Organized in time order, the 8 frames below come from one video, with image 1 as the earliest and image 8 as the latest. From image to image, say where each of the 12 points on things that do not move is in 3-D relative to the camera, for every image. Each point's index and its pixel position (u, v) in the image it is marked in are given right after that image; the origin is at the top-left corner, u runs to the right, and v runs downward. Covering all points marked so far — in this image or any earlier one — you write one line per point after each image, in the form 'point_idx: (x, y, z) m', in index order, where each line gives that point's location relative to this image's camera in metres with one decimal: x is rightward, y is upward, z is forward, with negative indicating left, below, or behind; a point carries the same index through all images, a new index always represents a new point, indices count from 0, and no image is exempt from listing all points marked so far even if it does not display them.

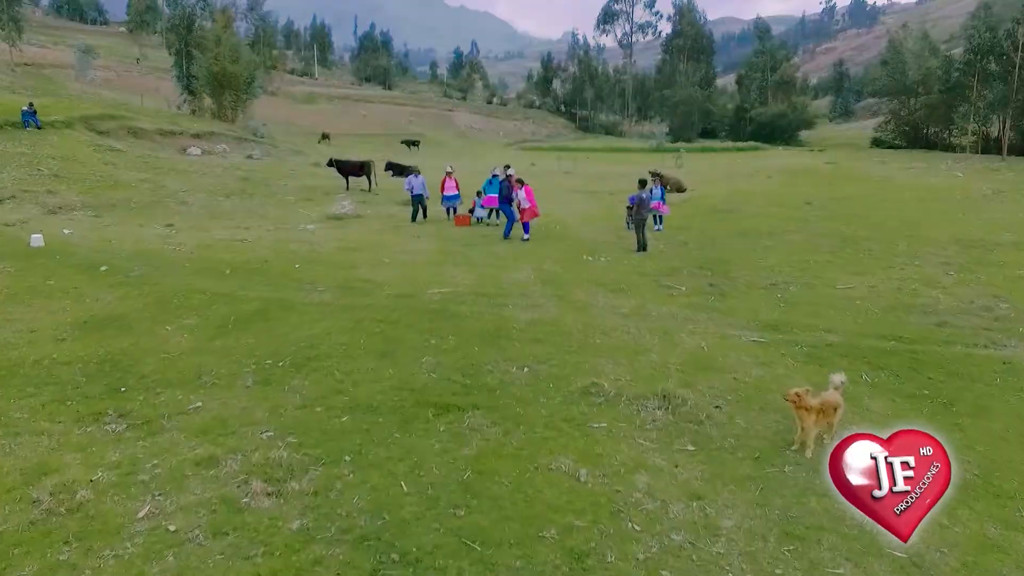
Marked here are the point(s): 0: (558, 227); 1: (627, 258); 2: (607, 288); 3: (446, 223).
0: (+1.3, +1.8, +18.4) m
1: (+2.6, +0.7, +13.8) m
2: (+1.7, 0.0, +11.1) m
3: (-2.0, +2.0, +19.3) m
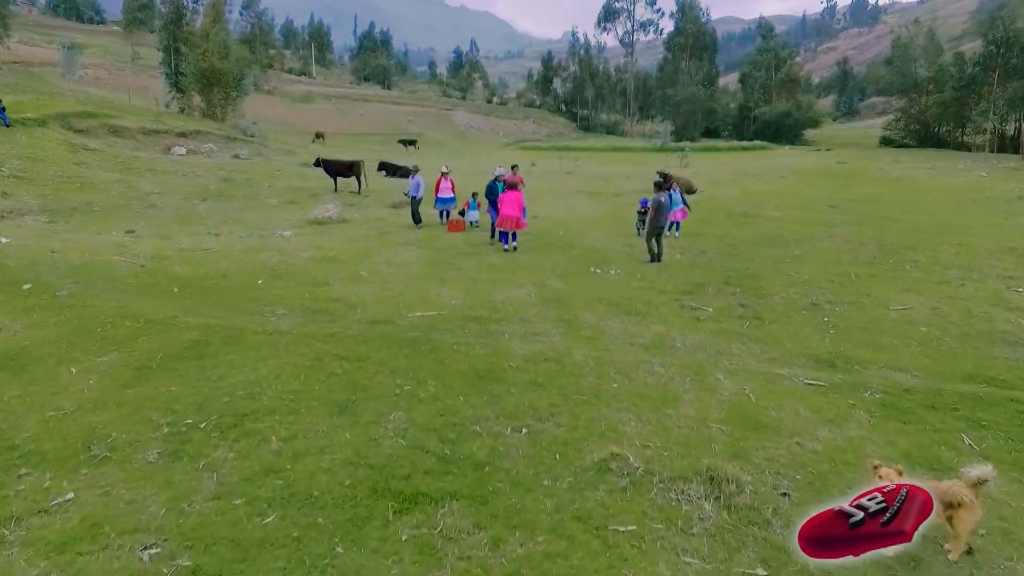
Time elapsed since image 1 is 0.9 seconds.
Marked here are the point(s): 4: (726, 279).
0: (+1.3, +1.5, +16.7) m
1: (+2.5, +0.3, +12.1) m
2: (+1.7, -0.3, +9.4) m
3: (-2.1, +1.7, +17.6) m
4: (+3.9, +0.2, +11.3) m
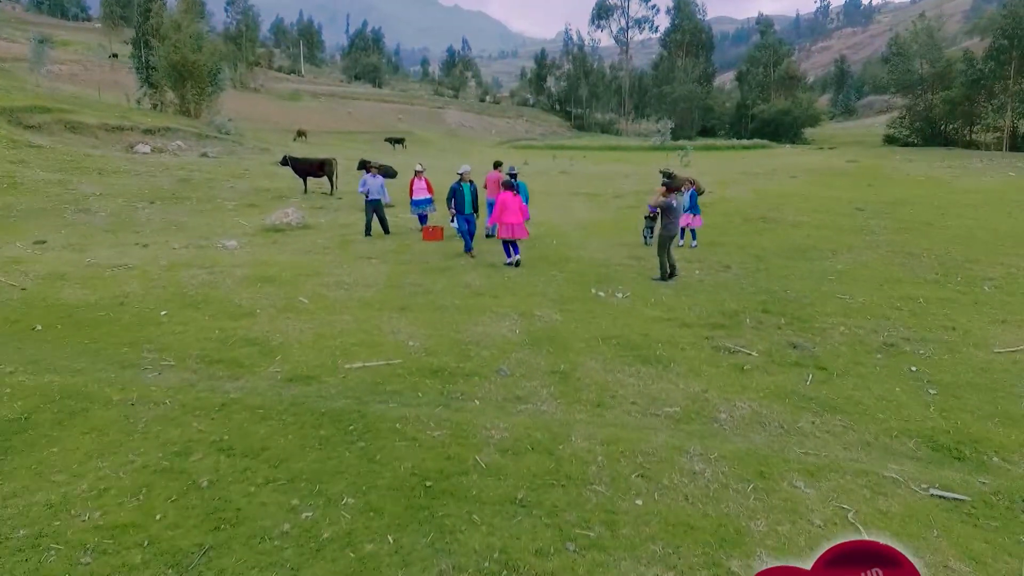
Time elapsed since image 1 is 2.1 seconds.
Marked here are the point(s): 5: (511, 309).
0: (+1.0, +1.1, +14.3) m
1: (+2.2, -0.1, +9.7) m
2: (+1.4, -0.7, +7.0) m
3: (-2.4, +1.2, +15.2) m
4: (+3.6, -0.3, +8.9) m
5: (0.0, -0.3, +8.9) m
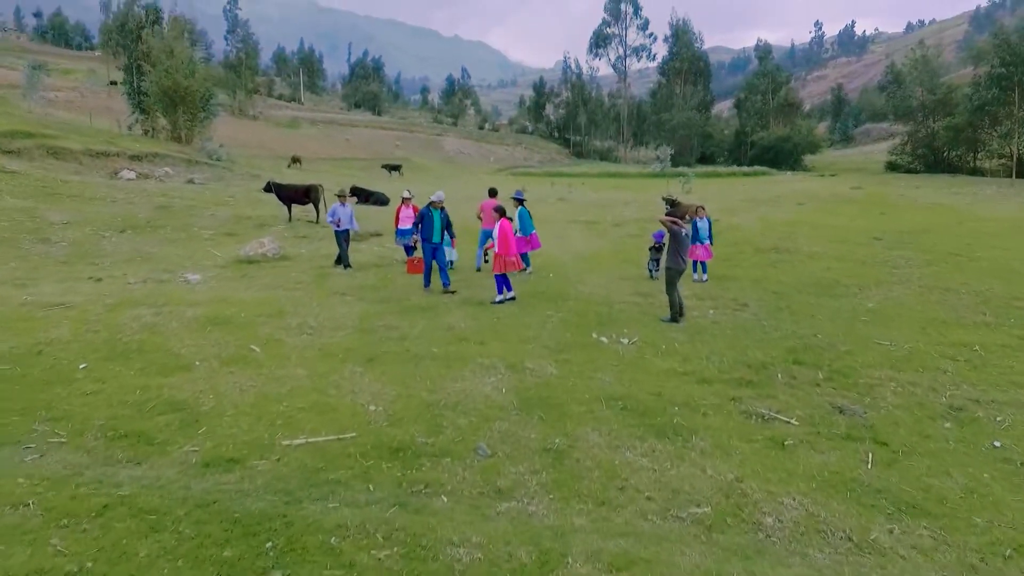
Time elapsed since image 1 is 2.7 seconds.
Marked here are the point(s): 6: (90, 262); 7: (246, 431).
0: (+0.8, +0.3, +13.1) m
1: (+2.1, -0.7, +8.4) m
2: (+1.3, -1.2, +5.7) m
3: (-2.6, +0.4, +14.0) m
4: (+3.4, -0.8, +7.6) m
5: (-0.2, -0.9, +7.5) m
6: (-9.5, +0.6, +14.1) m
7: (-2.3, -1.2, +5.4) m
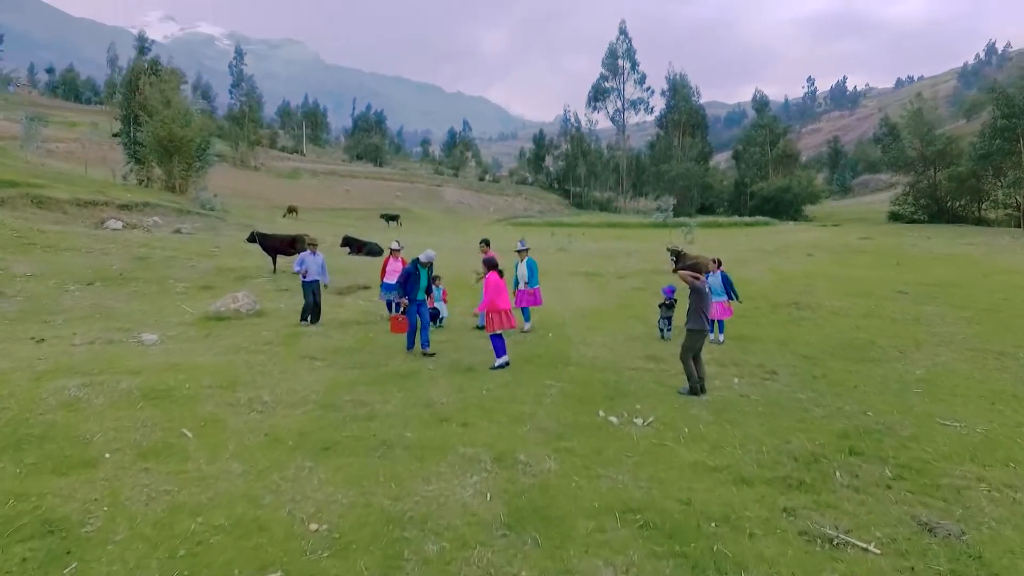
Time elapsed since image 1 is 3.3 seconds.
0: (+0.7, -0.9, +11.7) m
1: (+2.0, -1.5, +7.0) m
2: (+1.2, -1.8, +4.2) m
3: (-2.7, -0.8, +12.6) m
4: (+3.3, -1.5, +6.2) m
5: (-0.3, -1.6, +6.1) m
6: (-9.6, -0.6, +12.7) m
7: (-2.4, -1.8, +3.9) m
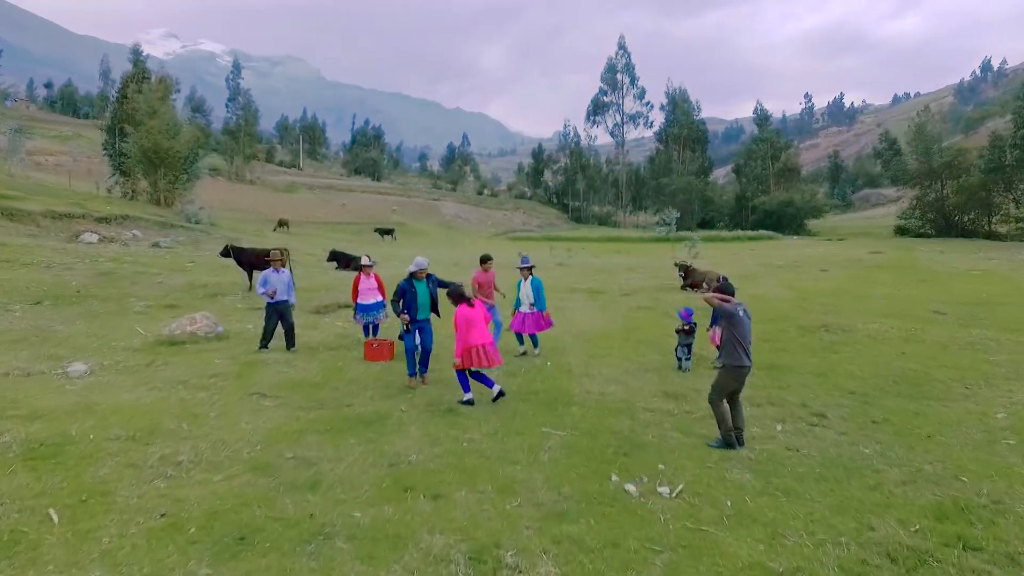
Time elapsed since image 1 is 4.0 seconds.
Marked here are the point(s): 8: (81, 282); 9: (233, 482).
0: (+0.6, -1.2, +10.0) m
1: (+1.9, -1.7, +5.3) m
2: (+1.0, -2.0, +2.6) m
3: (-2.8, -1.2, +11.0) m
4: (+3.2, -1.7, +4.5) m
5: (-0.4, -1.8, +4.4) m
6: (-9.7, -1.0, +11.1) m
7: (-2.5, -1.9, +2.3) m
8: (-12.6, +0.2, +18.3) m
9: (-2.4, -1.7, +5.3) m
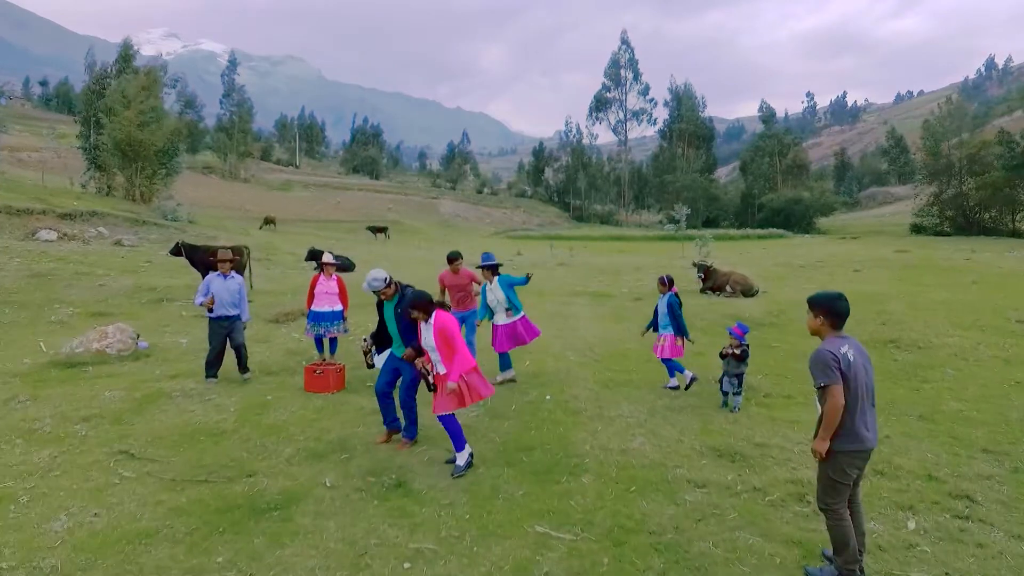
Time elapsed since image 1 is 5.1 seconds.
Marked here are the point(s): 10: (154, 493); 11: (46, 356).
0: (+0.4, -1.3, +7.5) m
1: (+1.7, -1.8, +2.8) m
2: (+0.9, -2.1, 0.0) m
3: (-3.0, -1.3, +8.4) m
4: (+3.0, -1.9, +1.9) m
5: (-0.6, -1.9, +1.9) m
6: (-9.9, -1.1, +8.5) m
7: (-2.7, -2.0, -0.3) m
8: (-12.8, +0.1, +15.7) m
9: (-2.6, -1.8, +2.8) m
10: (-2.8, -1.6, +4.8) m
11: (-7.4, -1.1, +9.8) m
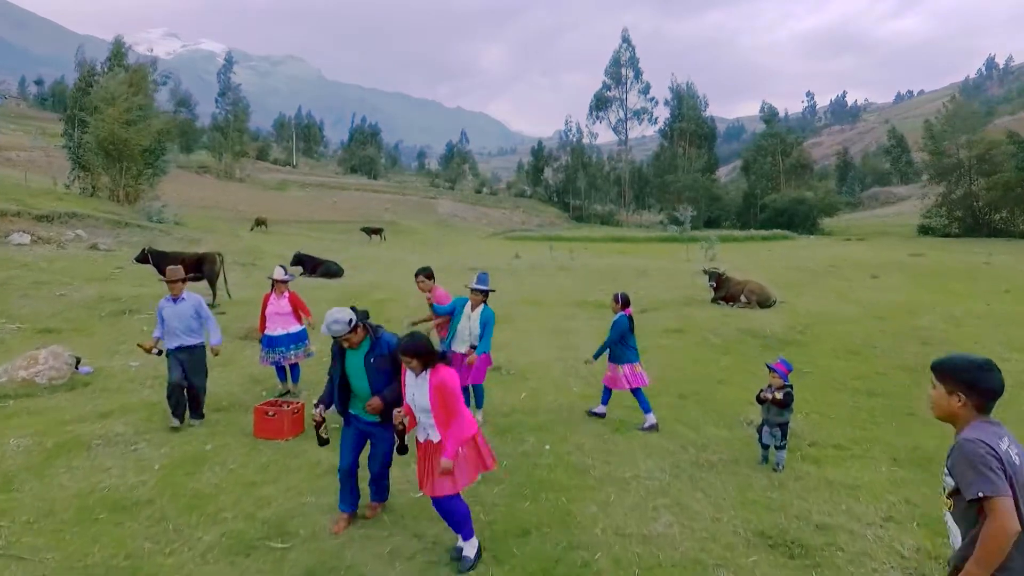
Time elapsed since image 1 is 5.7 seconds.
0: (+0.3, -1.6, +6.1) m
1: (+1.6, -2.1, +1.4) m
2: (+0.8, -2.3, -1.4) m
3: (-3.0, -1.6, +7.0) m
4: (+2.9, -2.1, +0.5) m
5: (-0.6, -2.2, +0.5) m
6: (-10.0, -1.4, +7.1) m
7: (-2.8, -2.3, -1.7) m
8: (-12.9, -0.2, +14.4) m
9: (-2.6, -2.0, +1.4) m
10: (-2.9, -1.9, +3.4) m
11: (-7.5, -1.4, +8.5) m
